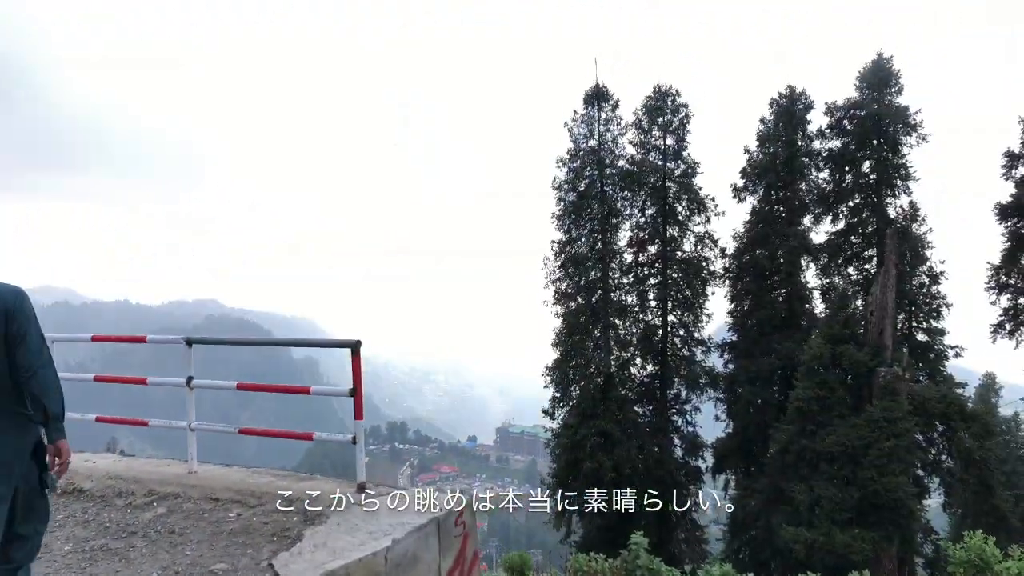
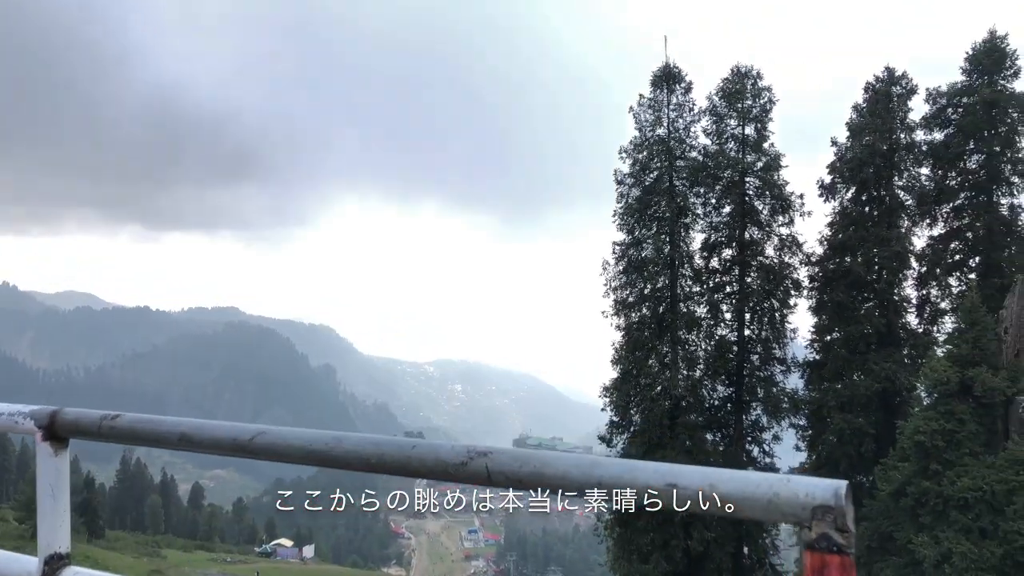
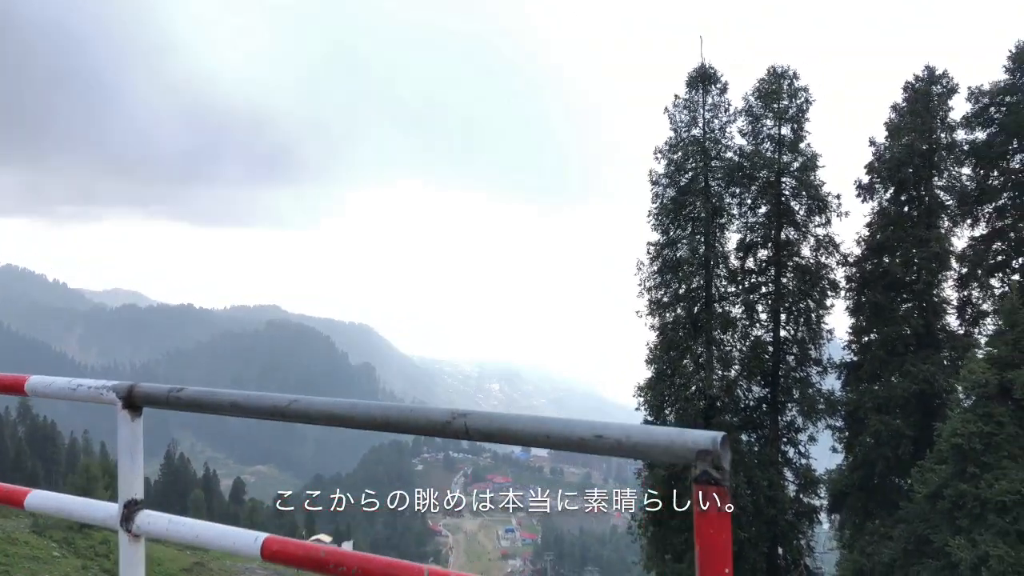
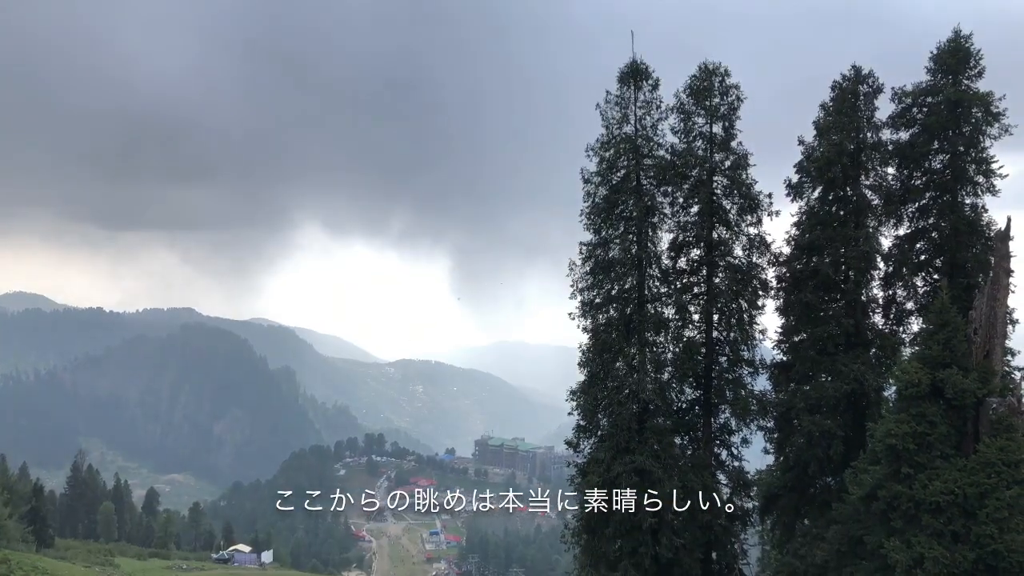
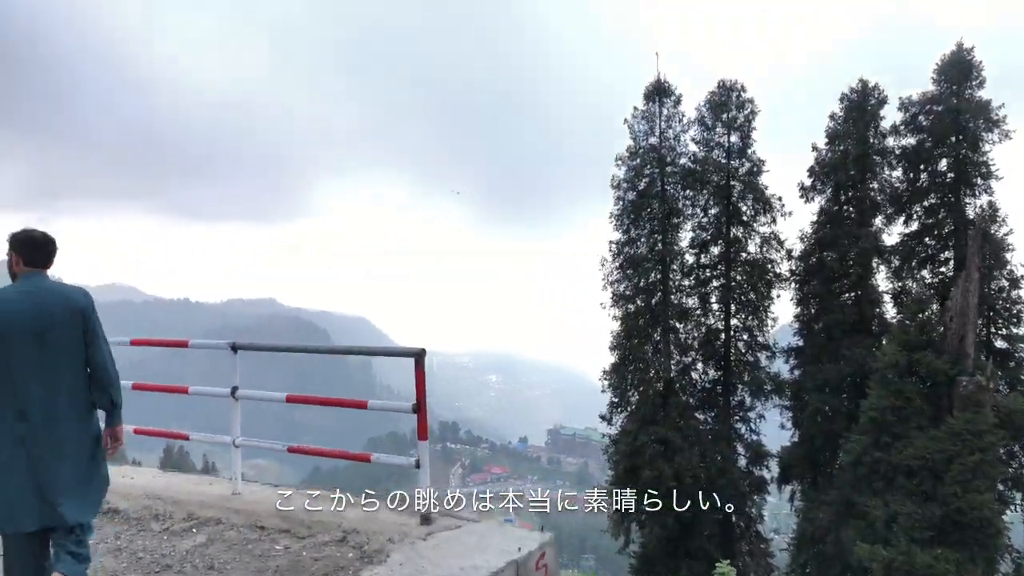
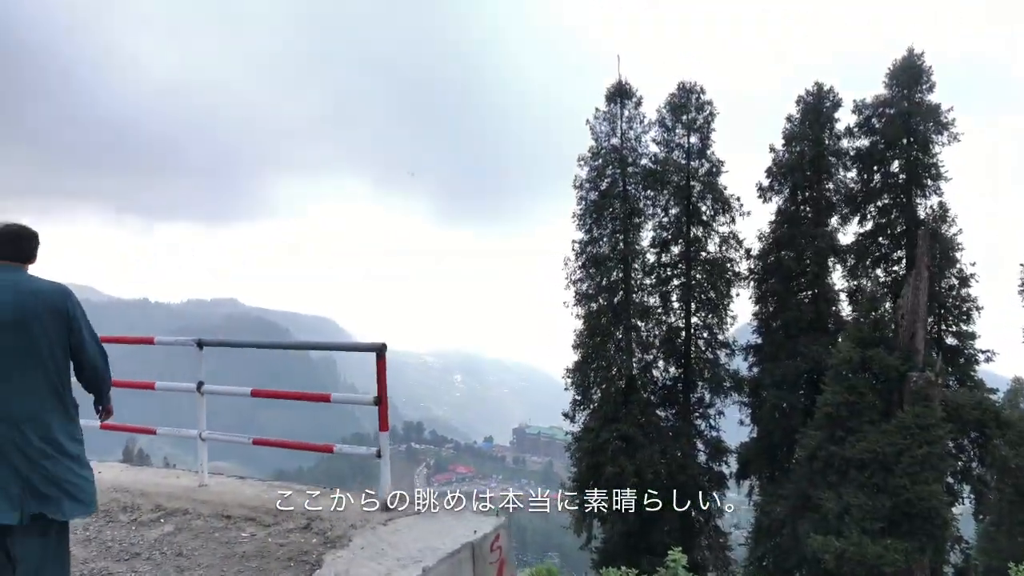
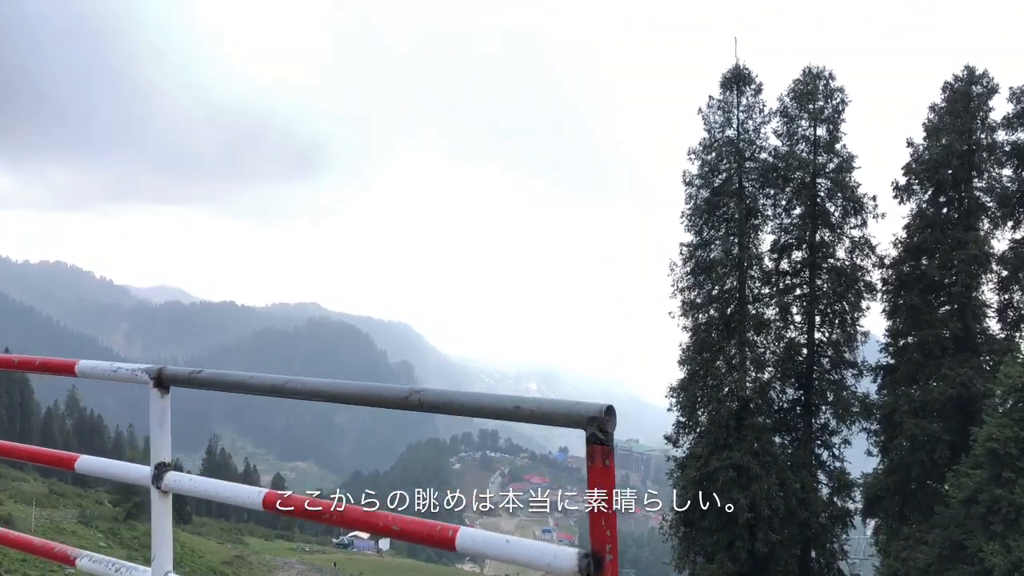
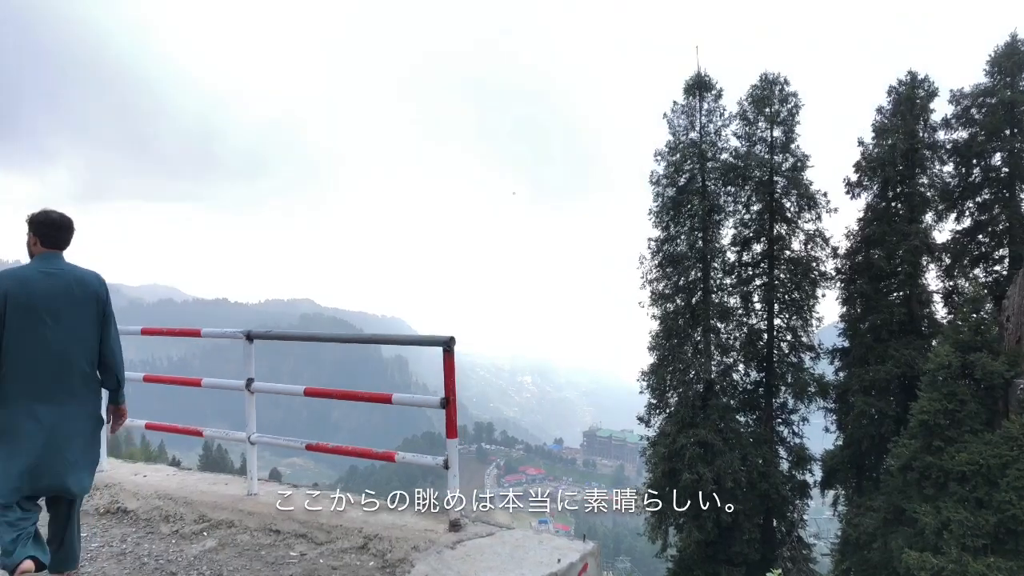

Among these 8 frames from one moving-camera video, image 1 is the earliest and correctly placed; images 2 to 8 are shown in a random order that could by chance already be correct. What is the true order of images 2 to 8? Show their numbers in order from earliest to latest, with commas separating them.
6, 5, 8, 7, 3, 2, 4
